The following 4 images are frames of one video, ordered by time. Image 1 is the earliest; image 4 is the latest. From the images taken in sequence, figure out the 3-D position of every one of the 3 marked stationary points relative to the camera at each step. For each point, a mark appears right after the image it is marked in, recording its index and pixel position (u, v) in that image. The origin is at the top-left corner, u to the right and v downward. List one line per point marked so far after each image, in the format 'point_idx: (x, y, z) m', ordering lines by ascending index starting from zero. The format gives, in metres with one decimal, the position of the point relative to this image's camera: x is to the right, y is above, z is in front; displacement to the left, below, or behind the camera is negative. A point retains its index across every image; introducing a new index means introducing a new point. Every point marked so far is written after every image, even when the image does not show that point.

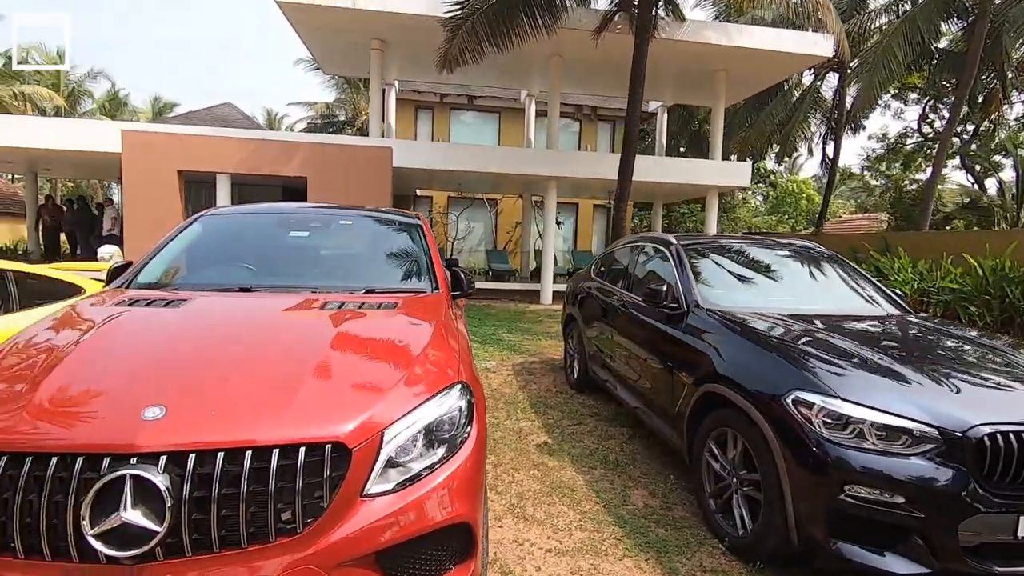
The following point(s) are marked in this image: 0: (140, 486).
0: (-1.0, -0.5, +1.5) m
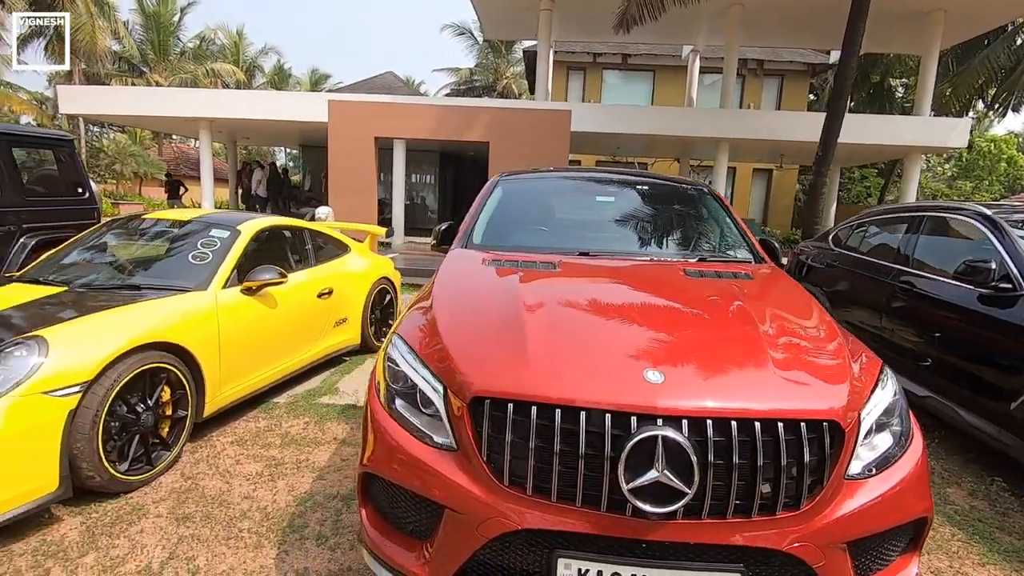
0: (+0.4, -0.4, +1.5) m
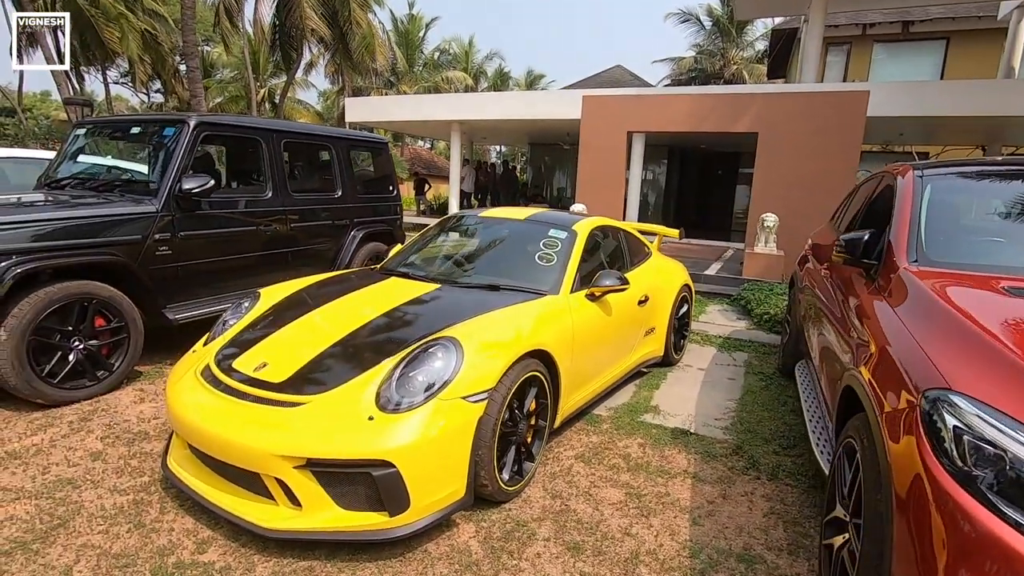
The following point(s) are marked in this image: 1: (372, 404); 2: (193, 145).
0: (+1.8, -0.6, +0.7) m
1: (-0.6, -0.5, +2.3) m
2: (-2.7, +1.2, +4.6) m
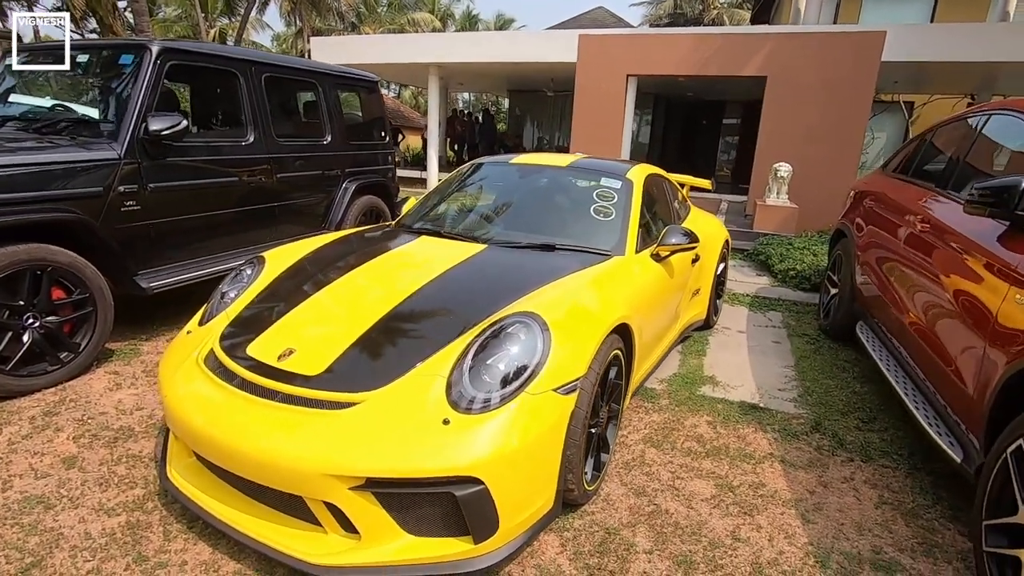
0: (+2.3, -0.6, +0.3) m
1: (-0.2, -0.4, +1.8) m
2: (-2.5, +1.5, +3.8) m
